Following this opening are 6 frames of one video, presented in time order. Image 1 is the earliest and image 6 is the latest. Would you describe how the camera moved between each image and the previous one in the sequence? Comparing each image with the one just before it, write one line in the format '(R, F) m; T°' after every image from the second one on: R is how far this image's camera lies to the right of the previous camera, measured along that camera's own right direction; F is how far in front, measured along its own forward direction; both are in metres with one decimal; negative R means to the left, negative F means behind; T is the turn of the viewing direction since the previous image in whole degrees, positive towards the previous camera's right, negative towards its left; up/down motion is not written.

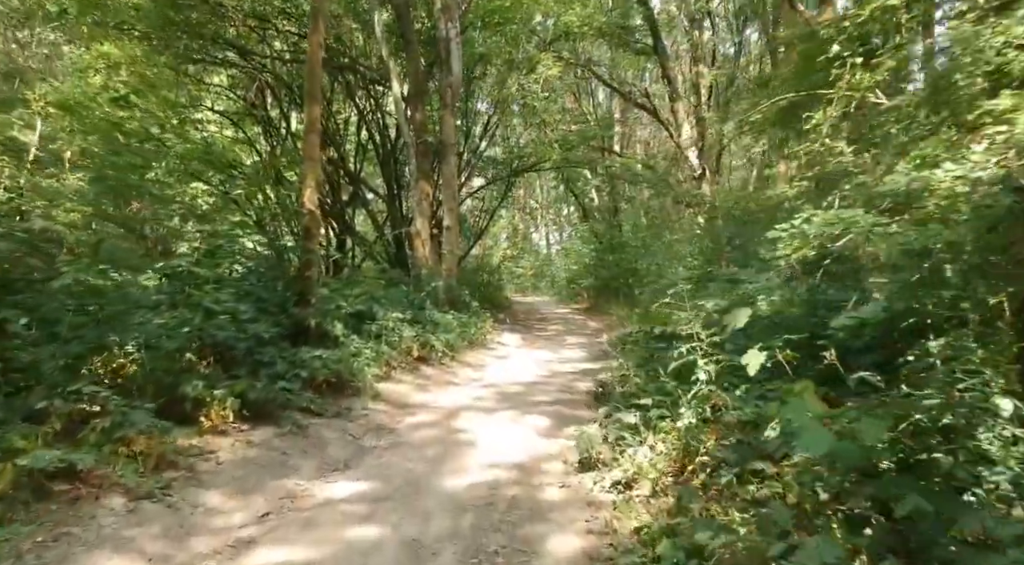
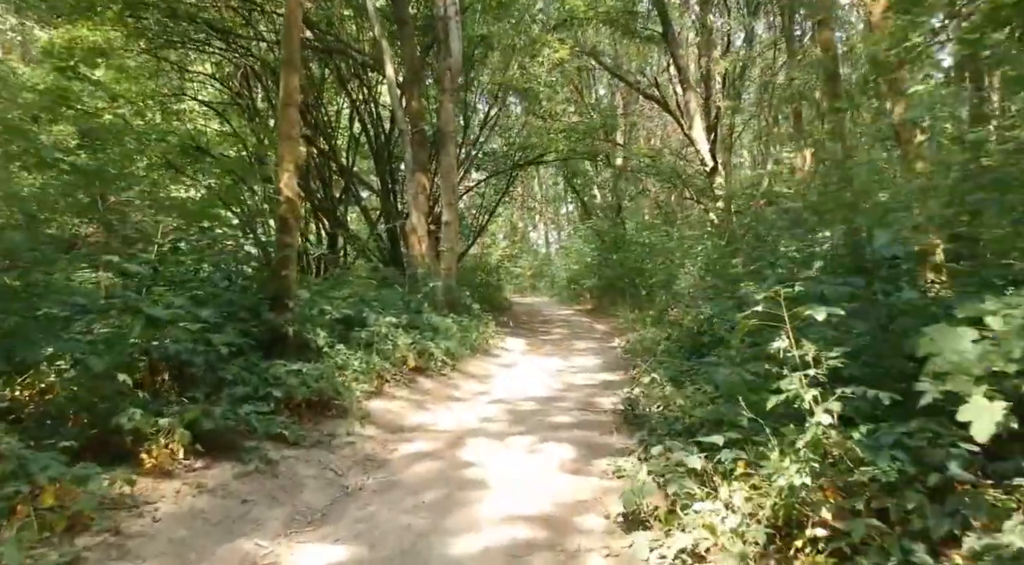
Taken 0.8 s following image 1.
(-0.2, +1.1) m; 0°
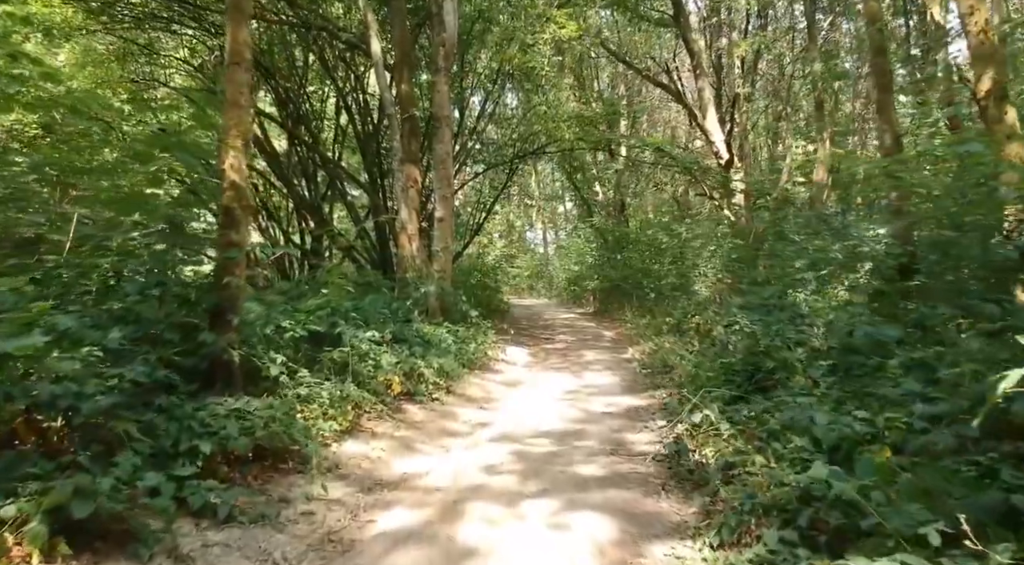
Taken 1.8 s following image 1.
(-0.1, +1.4) m; 0°
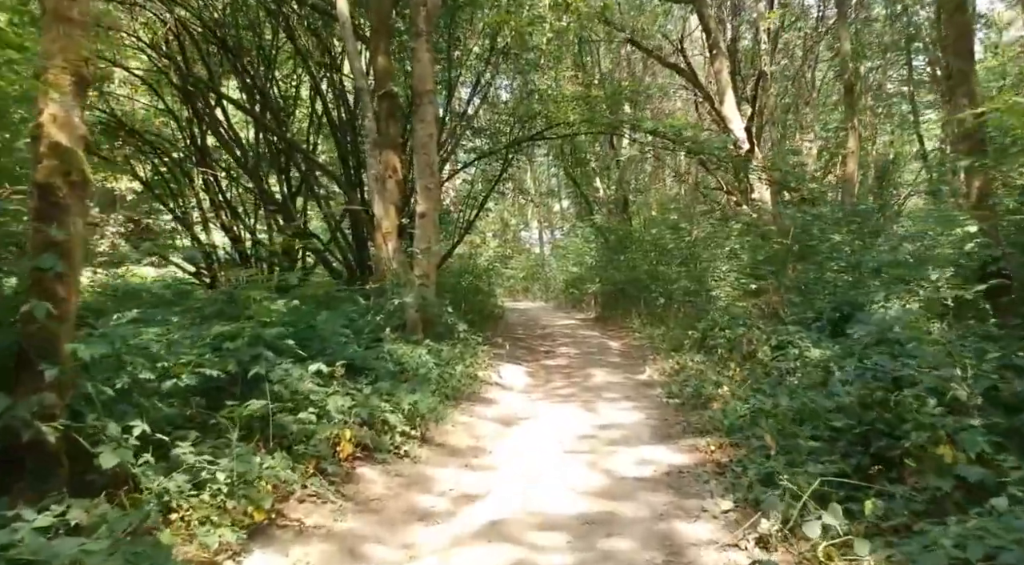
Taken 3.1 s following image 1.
(0.0, +1.9) m; +1°
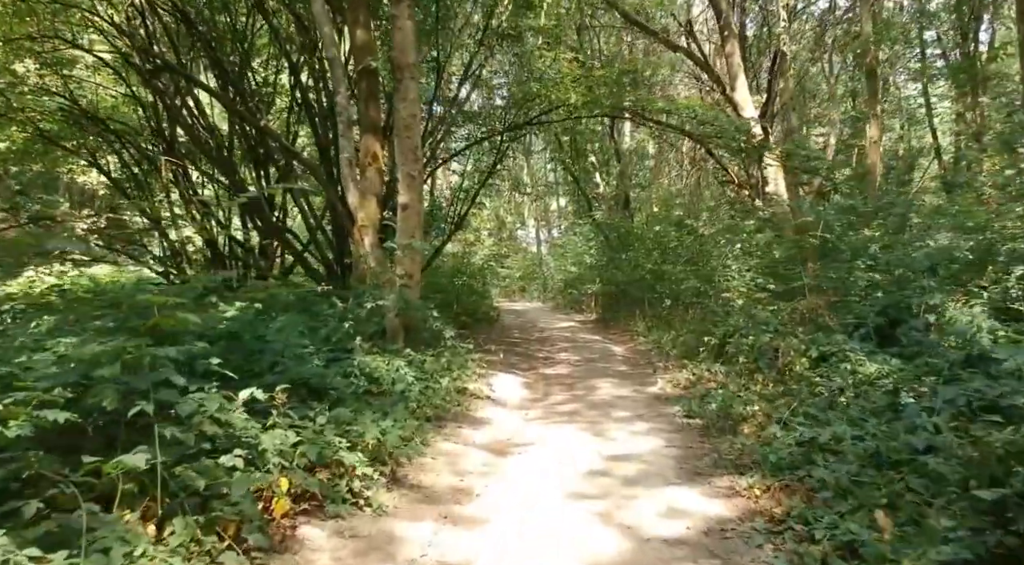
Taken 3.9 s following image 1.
(0.0, +1.2) m; 0°
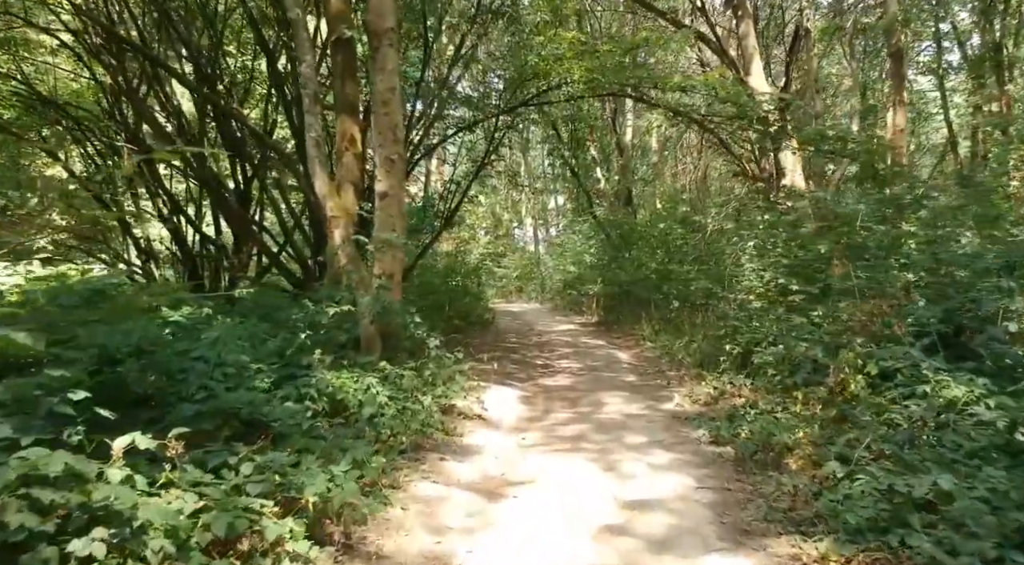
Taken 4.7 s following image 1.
(0.0, +1.1) m; 0°
